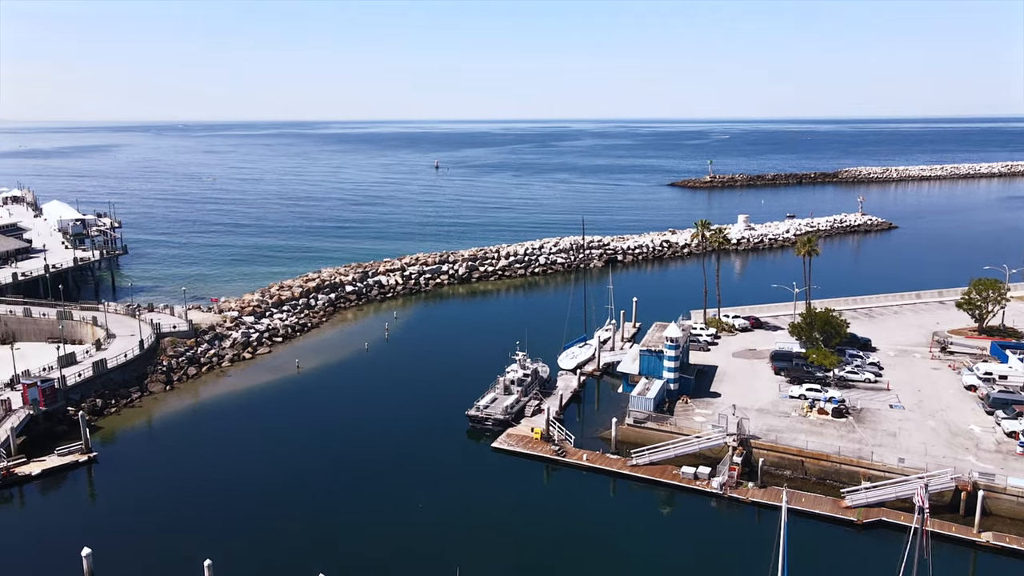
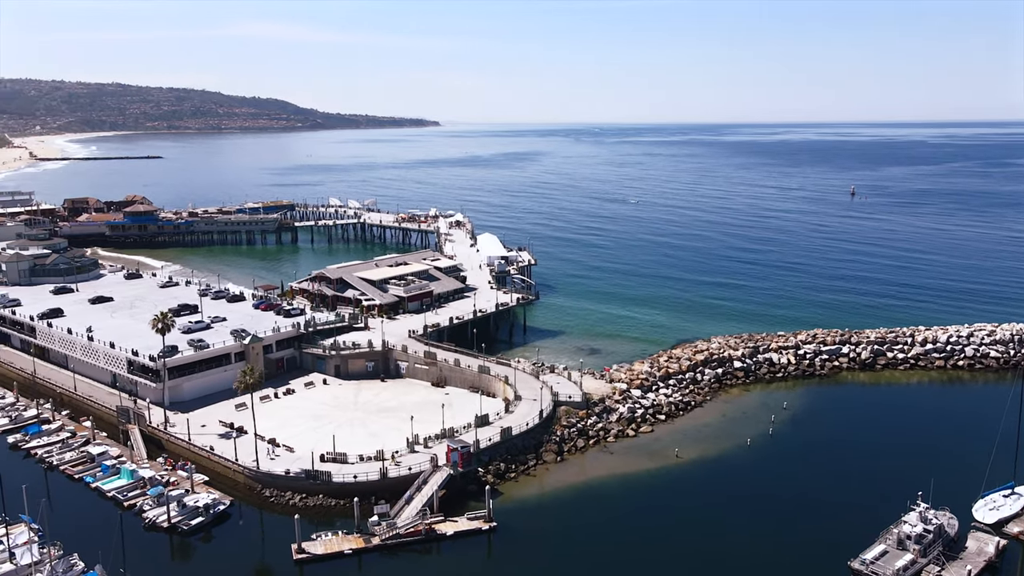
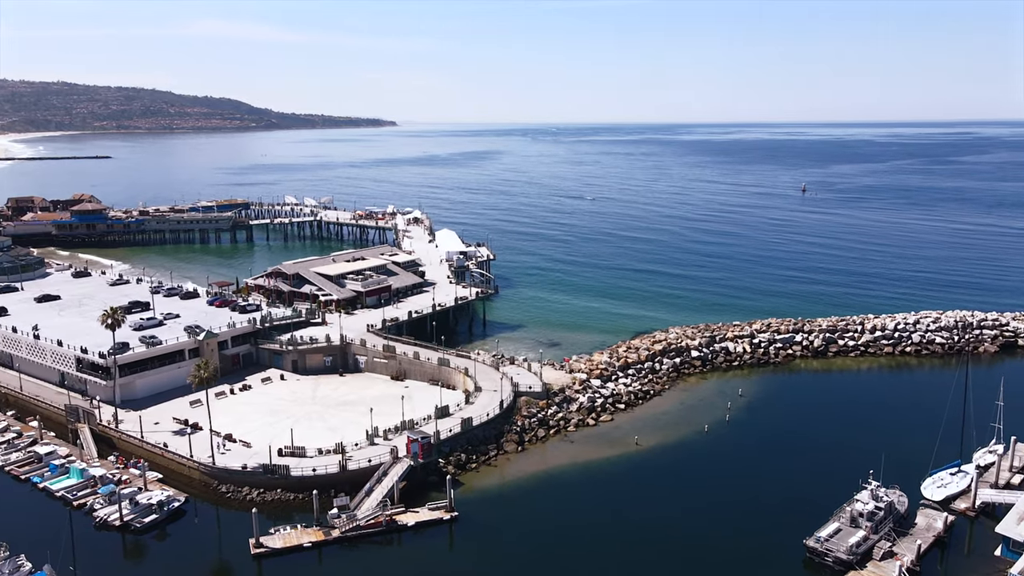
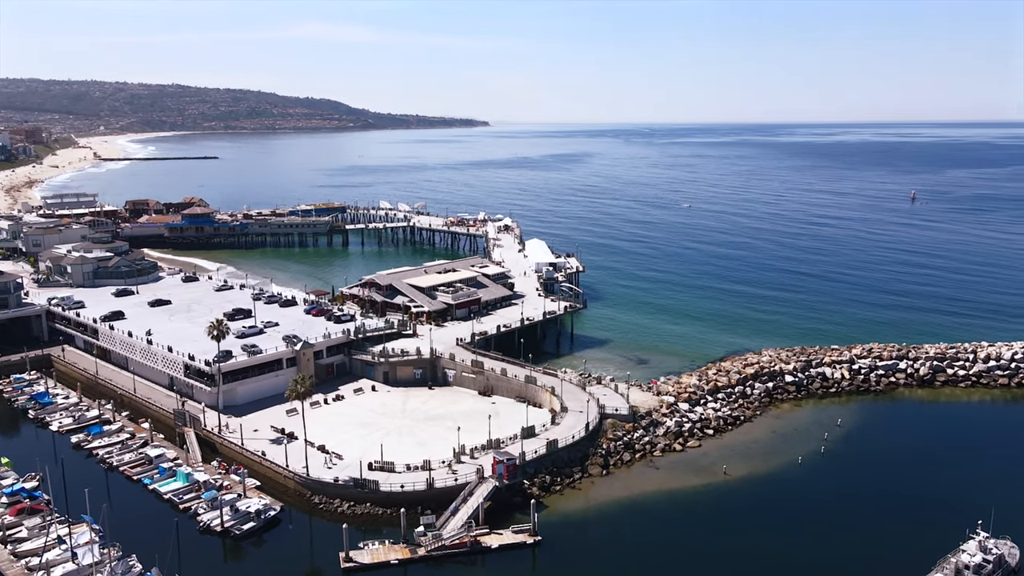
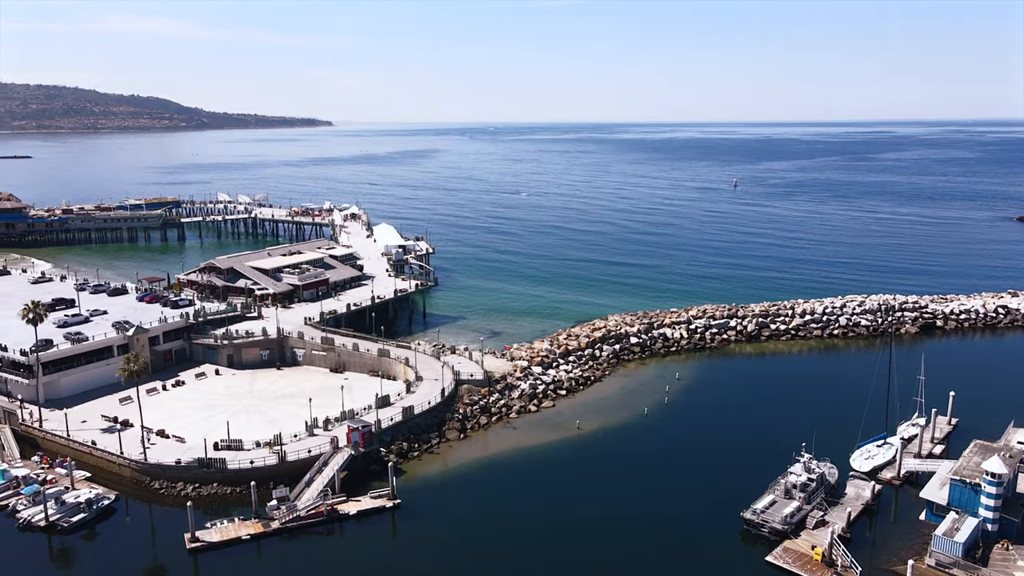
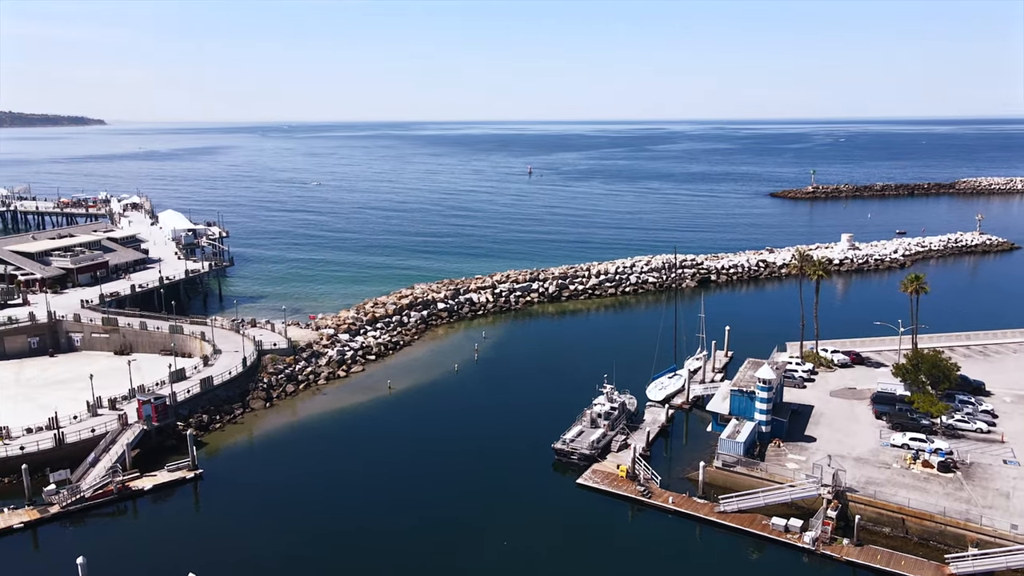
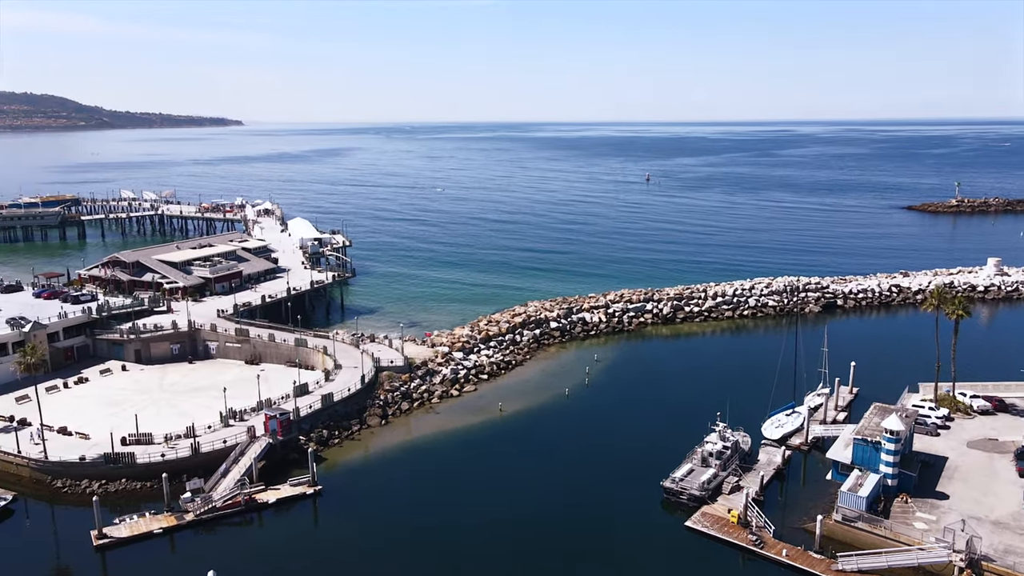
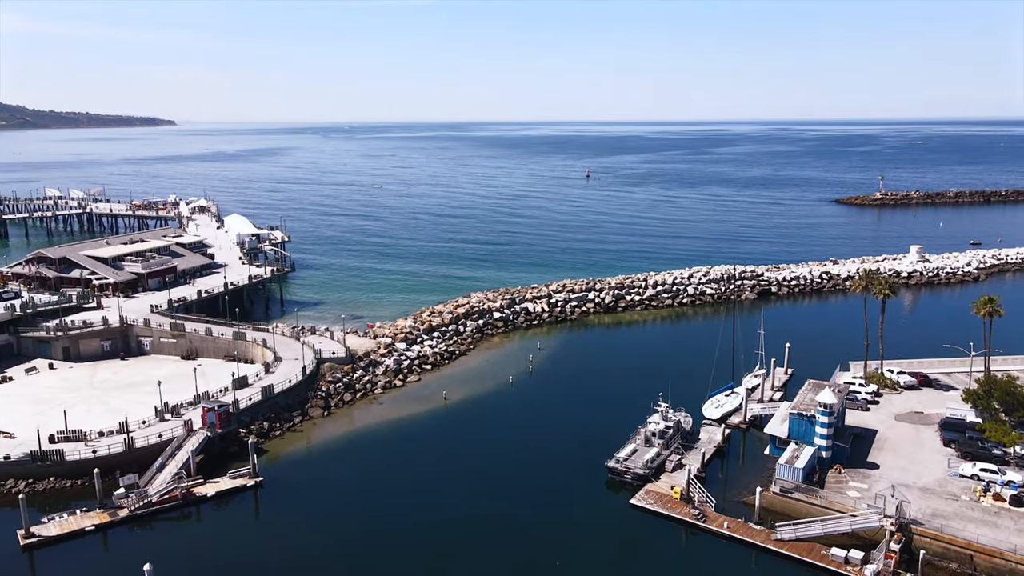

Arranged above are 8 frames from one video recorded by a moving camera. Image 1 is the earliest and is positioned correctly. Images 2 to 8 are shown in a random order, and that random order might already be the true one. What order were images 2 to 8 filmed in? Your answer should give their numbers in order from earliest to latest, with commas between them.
6, 8, 7, 5, 3, 2, 4
